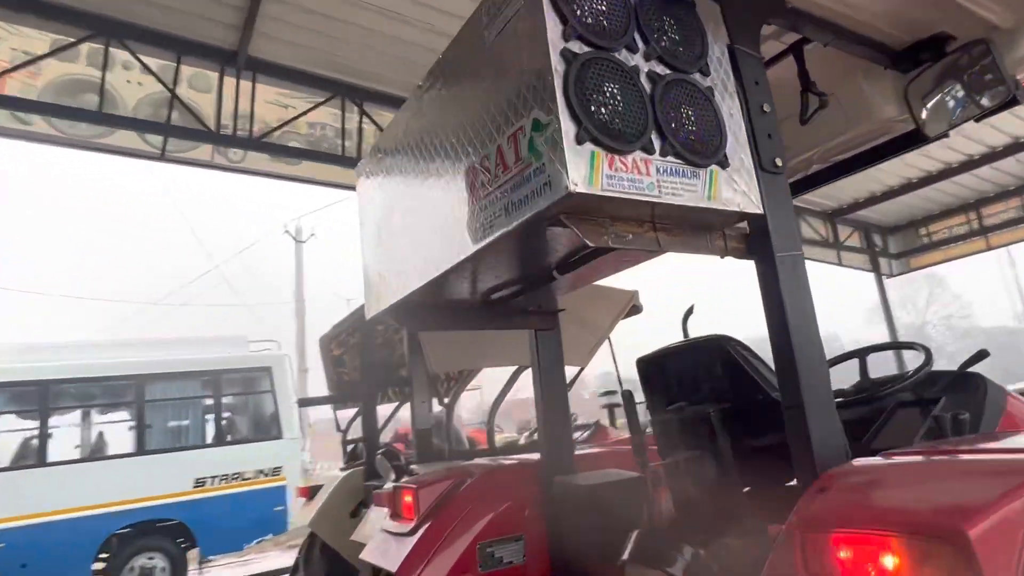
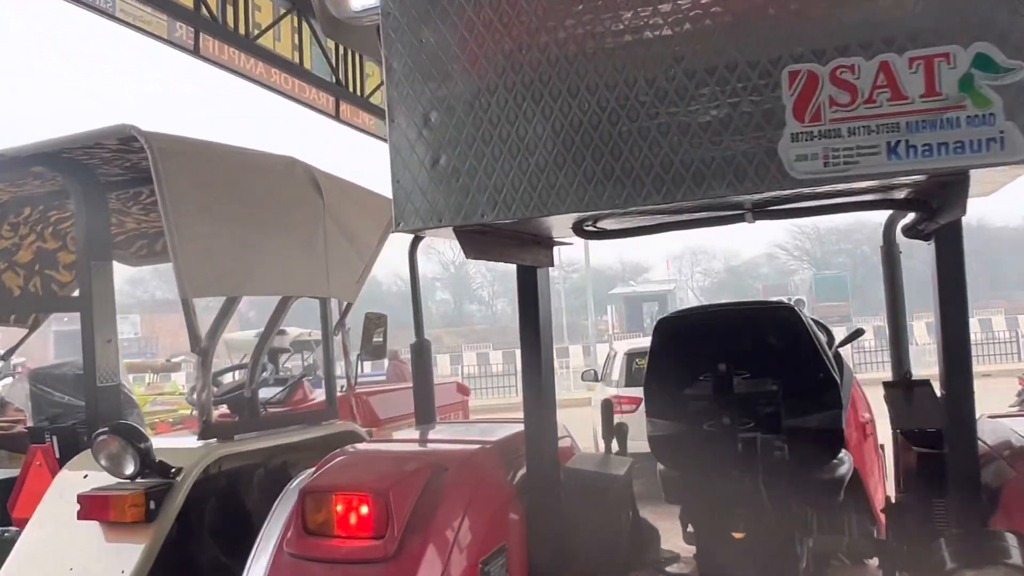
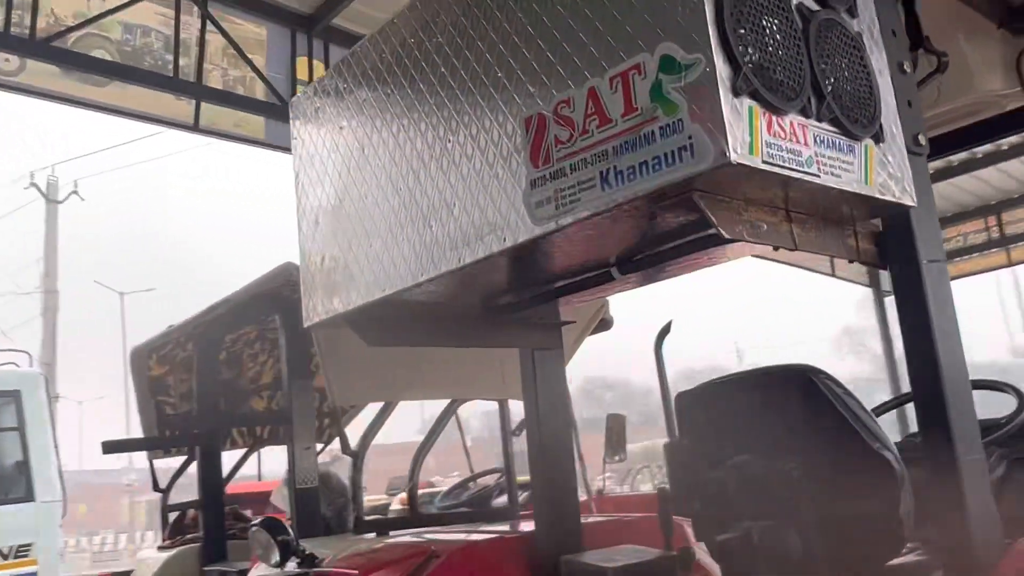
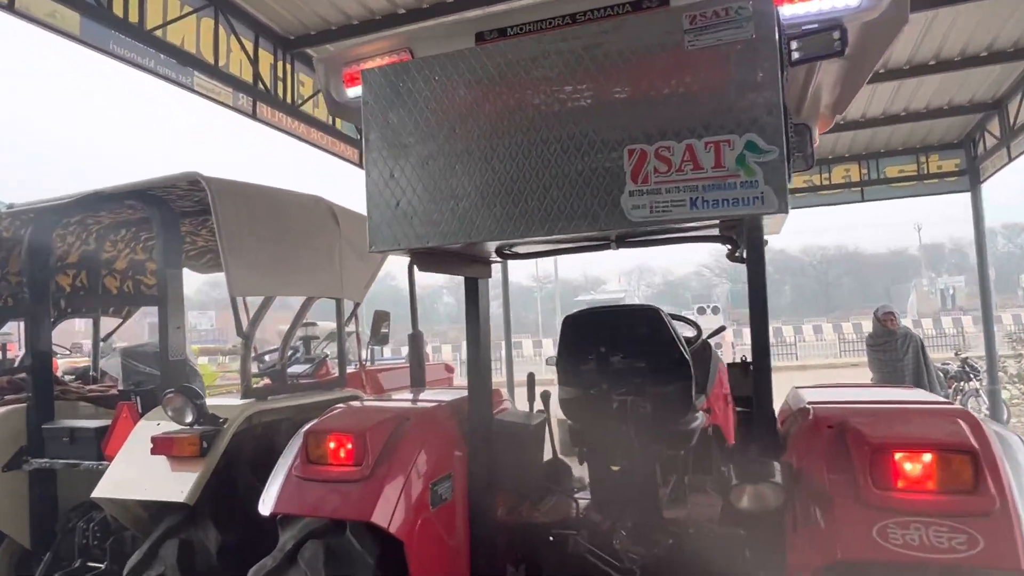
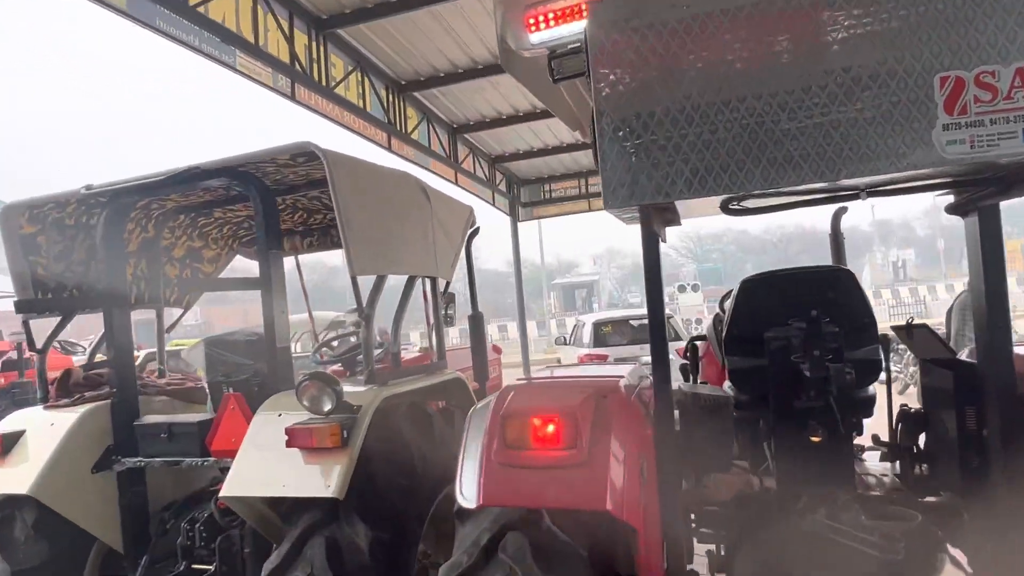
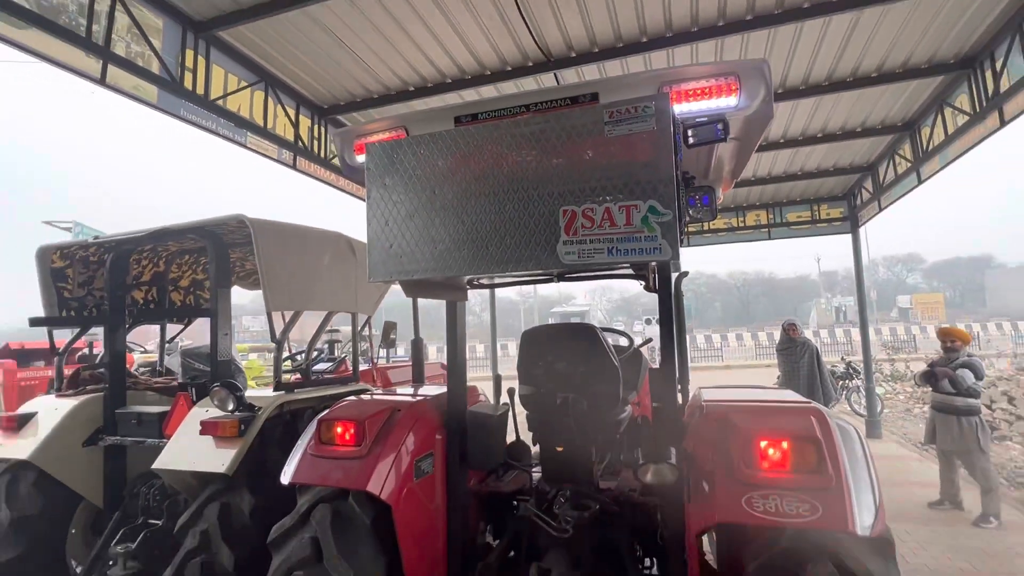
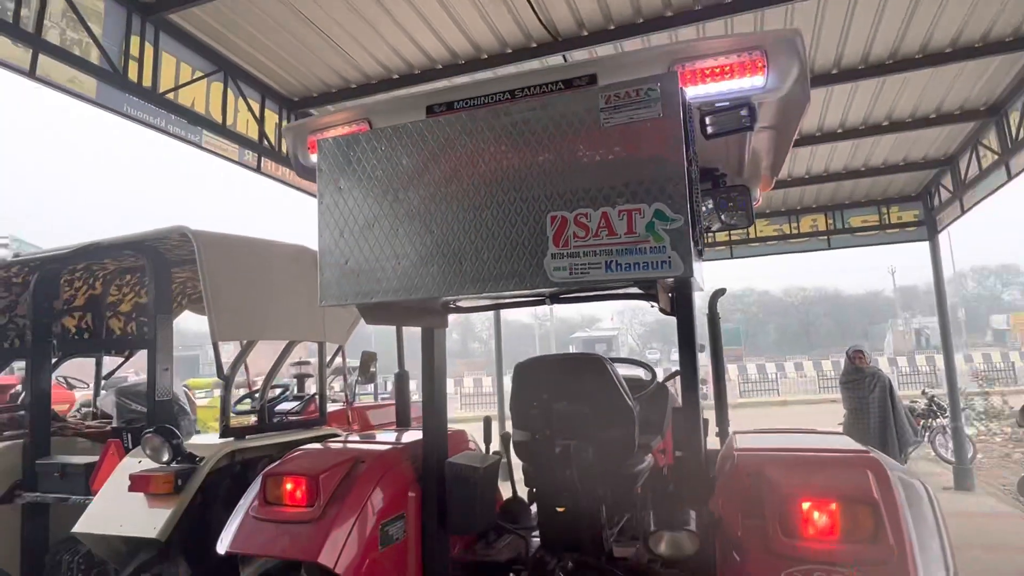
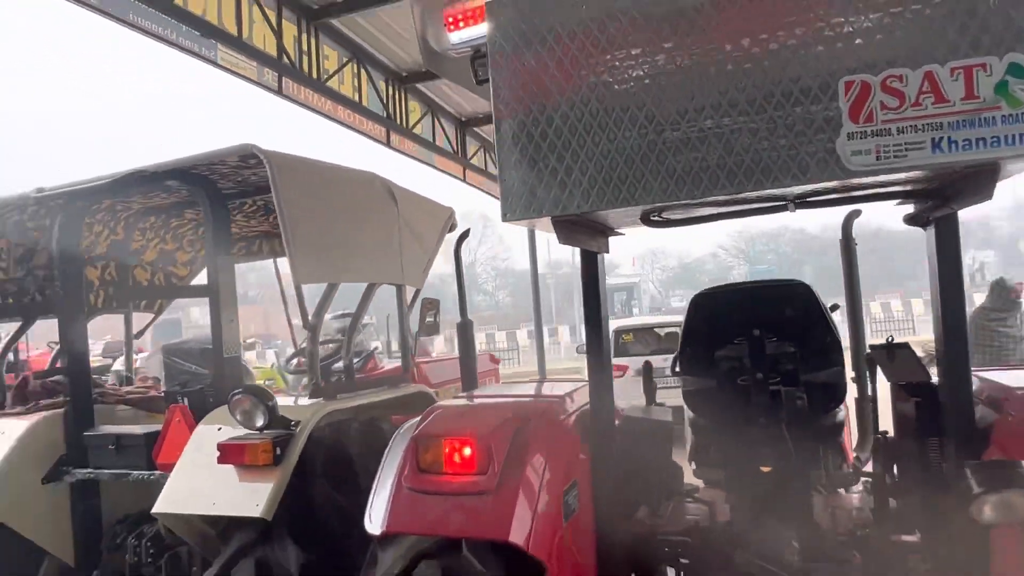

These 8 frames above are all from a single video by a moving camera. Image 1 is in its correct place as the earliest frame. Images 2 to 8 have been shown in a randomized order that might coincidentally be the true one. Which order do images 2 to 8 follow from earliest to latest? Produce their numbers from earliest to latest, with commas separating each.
3, 7, 6, 4, 2, 8, 5
